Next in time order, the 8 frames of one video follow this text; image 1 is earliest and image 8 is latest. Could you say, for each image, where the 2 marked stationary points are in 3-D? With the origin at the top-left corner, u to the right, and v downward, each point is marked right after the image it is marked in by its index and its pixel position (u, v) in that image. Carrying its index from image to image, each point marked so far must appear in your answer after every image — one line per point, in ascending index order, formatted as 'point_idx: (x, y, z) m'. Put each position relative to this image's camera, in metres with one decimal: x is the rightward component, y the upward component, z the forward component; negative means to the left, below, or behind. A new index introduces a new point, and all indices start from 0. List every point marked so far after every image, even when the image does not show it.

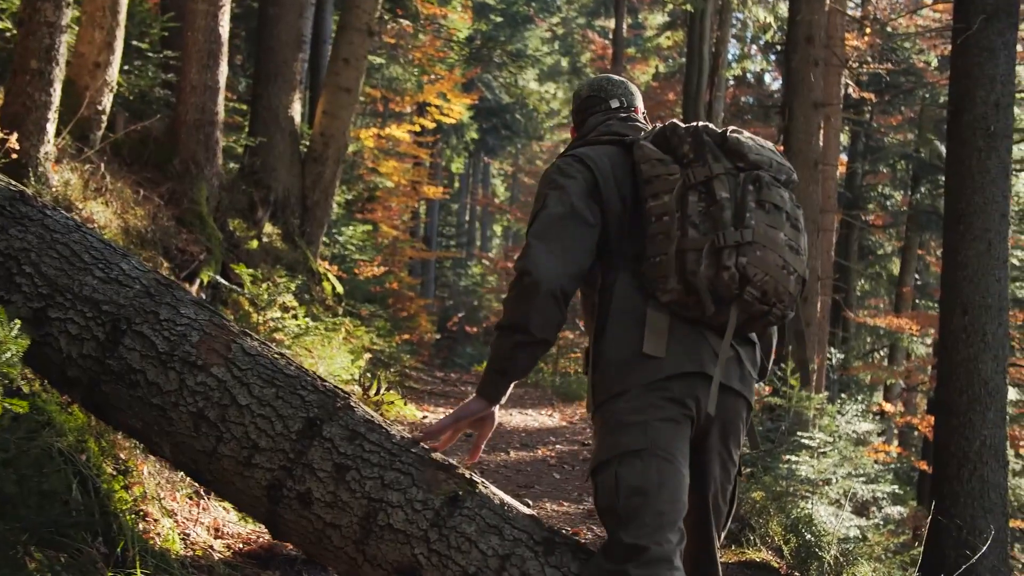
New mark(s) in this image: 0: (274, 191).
0: (-1.4, +0.6, +9.7) m
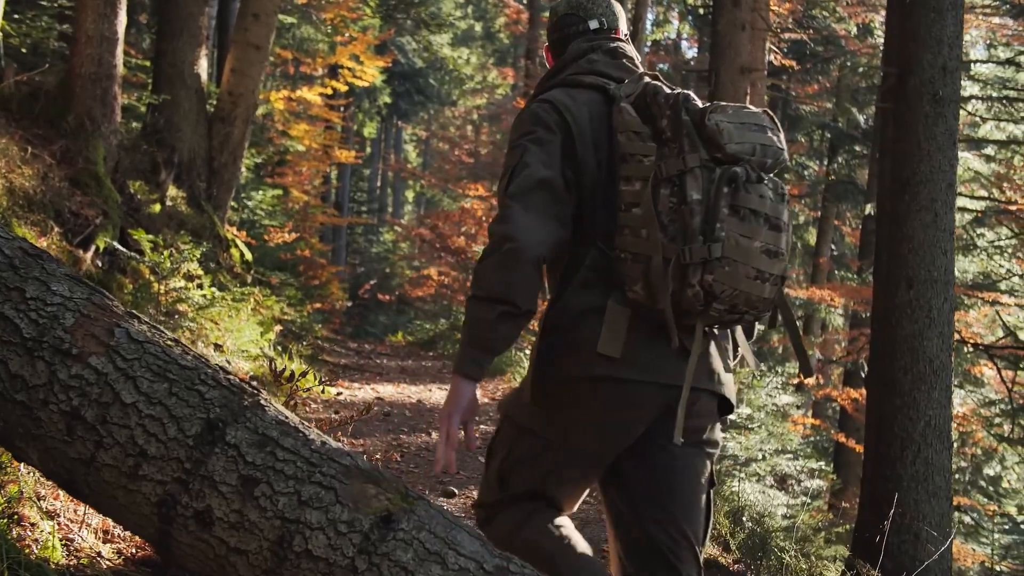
0: (-1.9, +0.8, +9.2) m
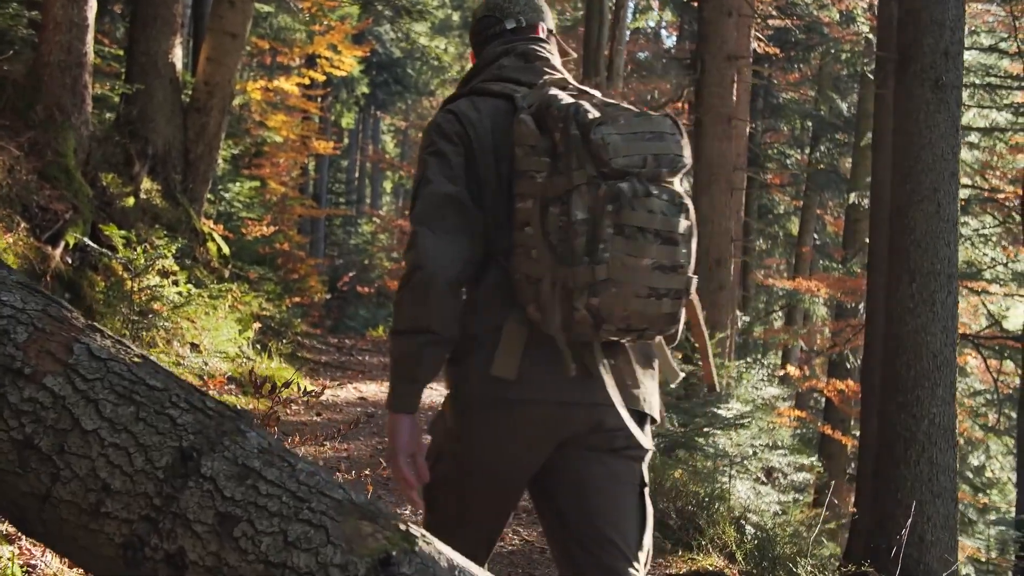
0: (-2.0, +0.8, +8.9) m
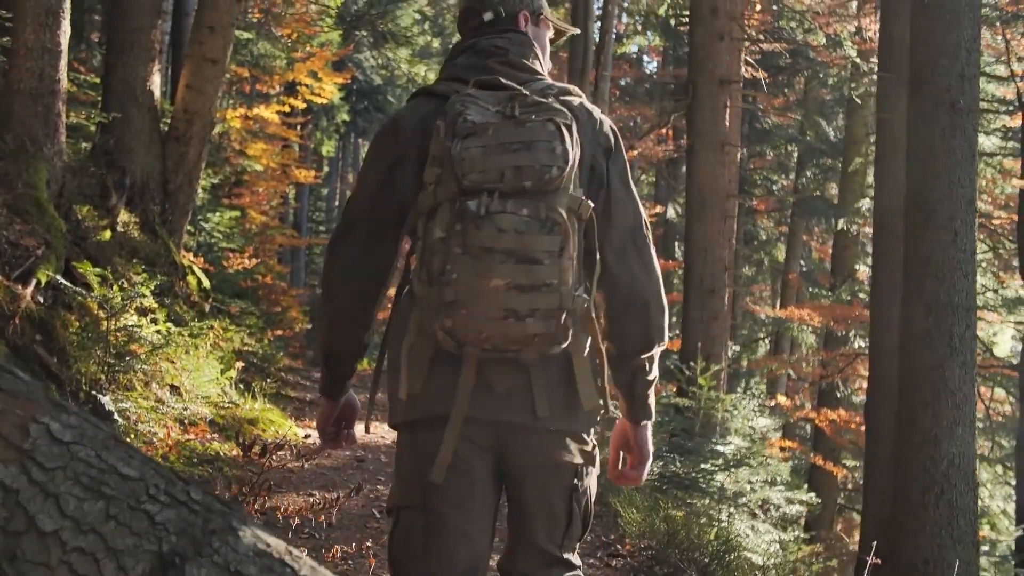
0: (-2.0, +0.6, +8.6) m
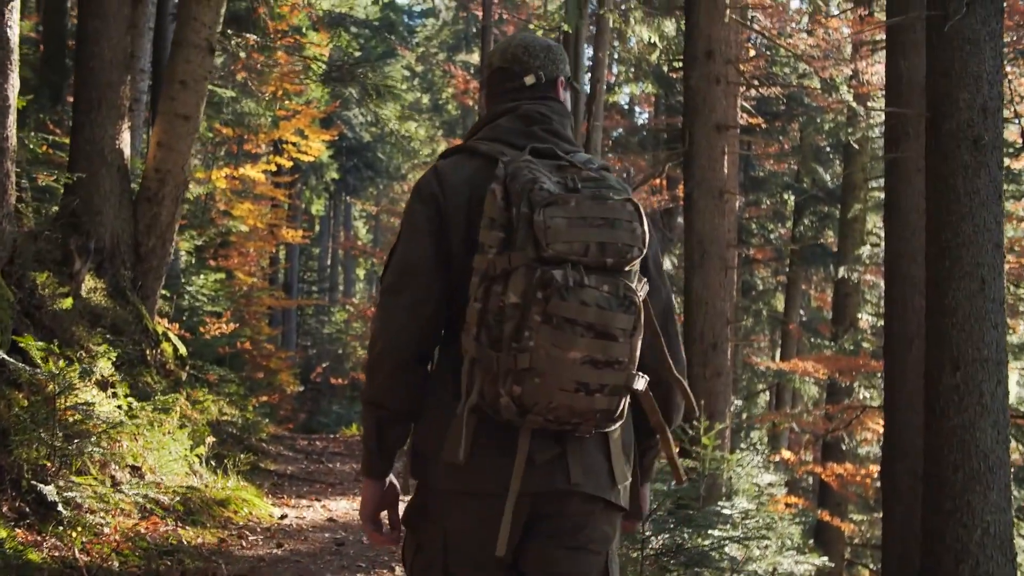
0: (-2.1, +0.3, +8.1) m
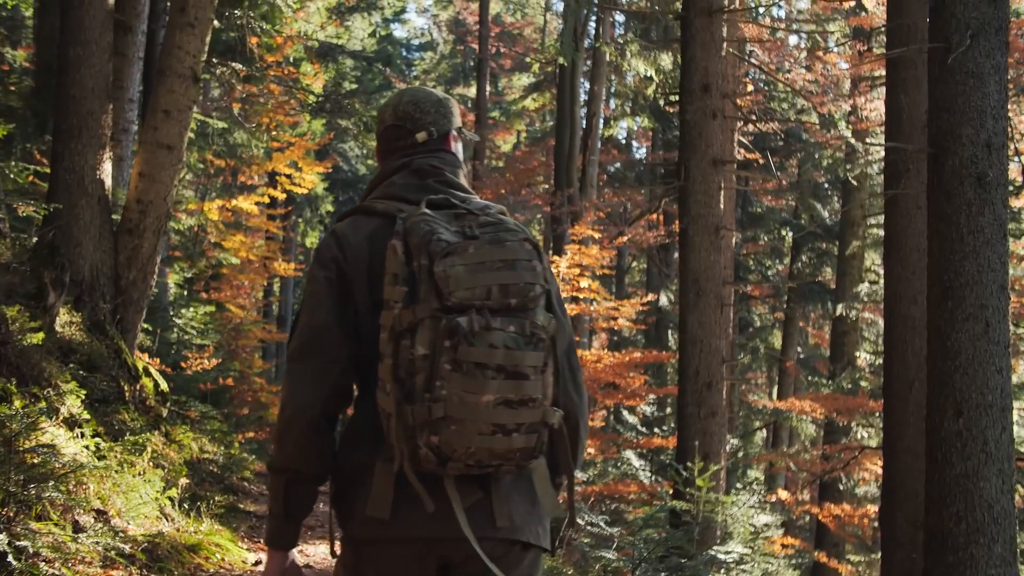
0: (-2.1, +0.1, +7.9) m
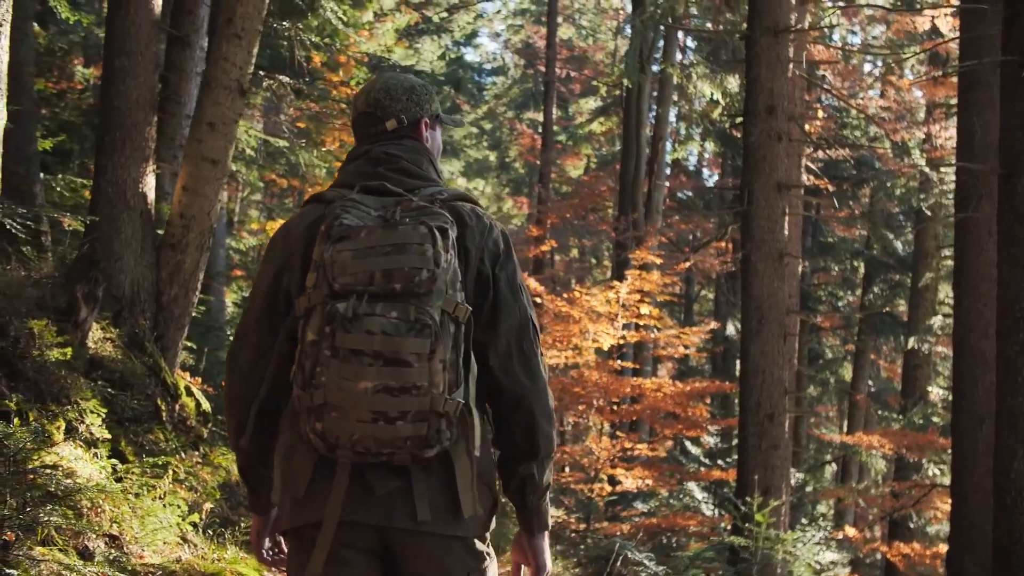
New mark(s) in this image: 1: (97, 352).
0: (-1.9, 0.0, +7.7) m
1: (-1.7, -0.3, +6.8) m
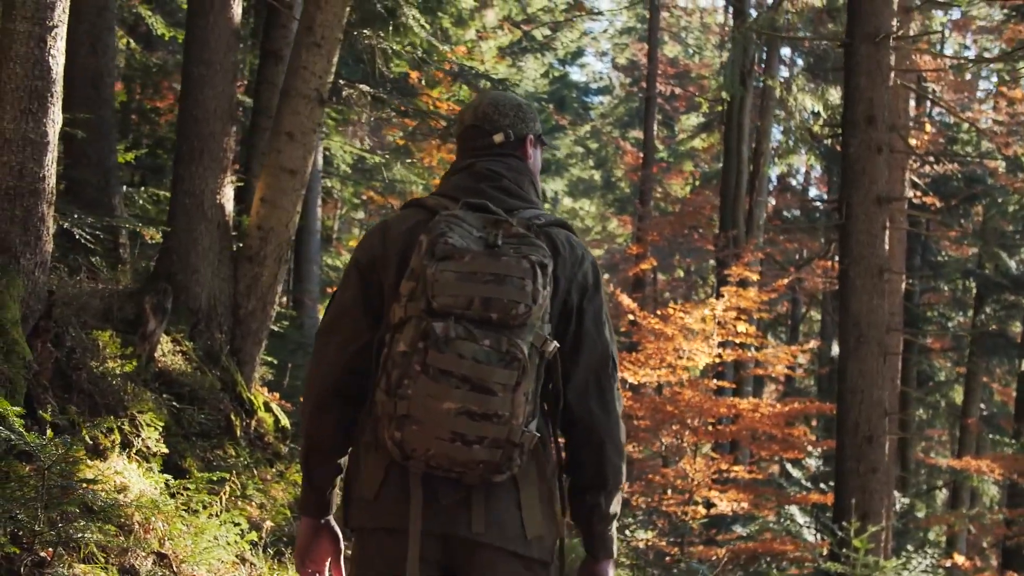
0: (-1.5, 0.0, +7.6) m
1: (-1.4, -0.3, +6.6) m
